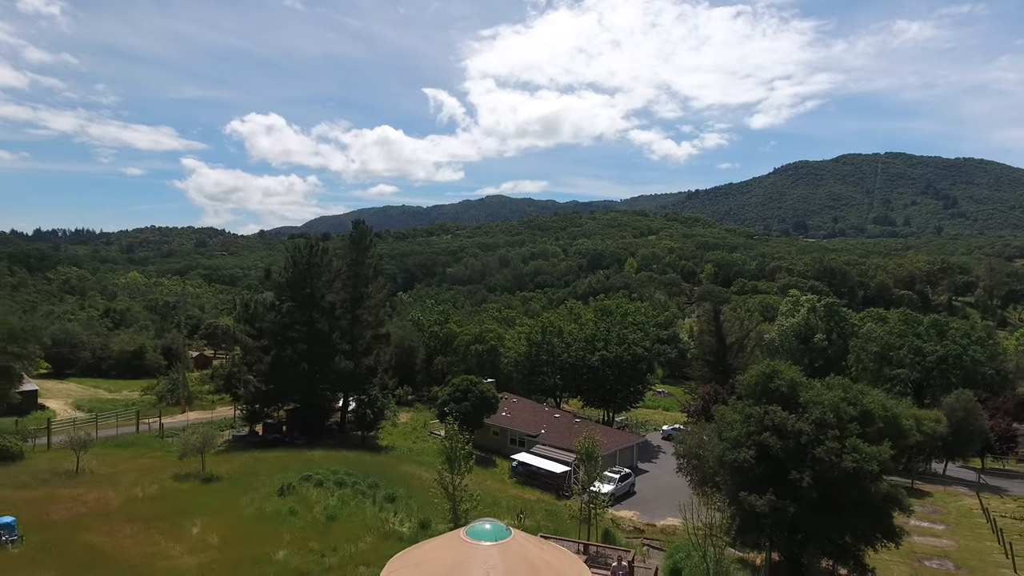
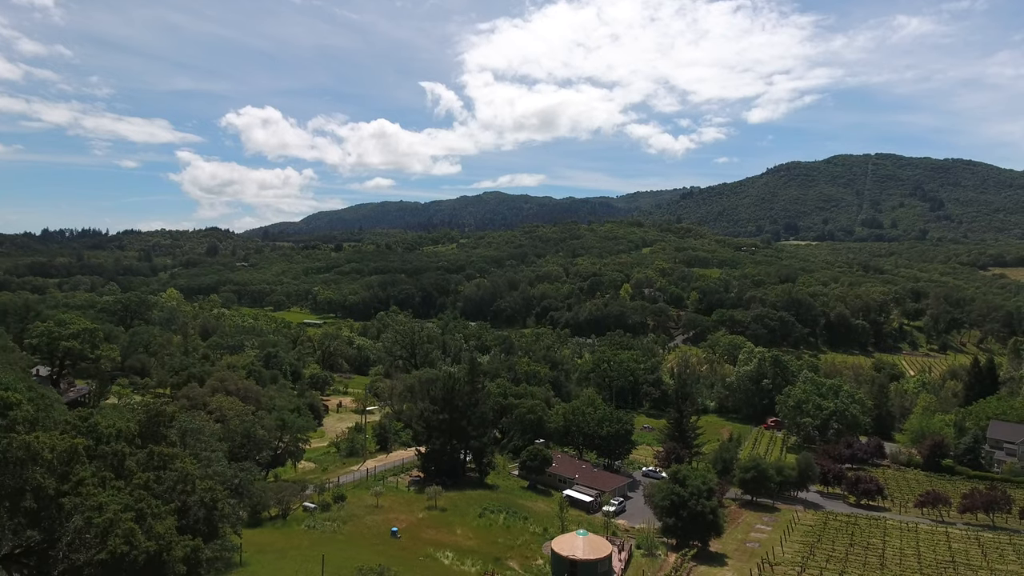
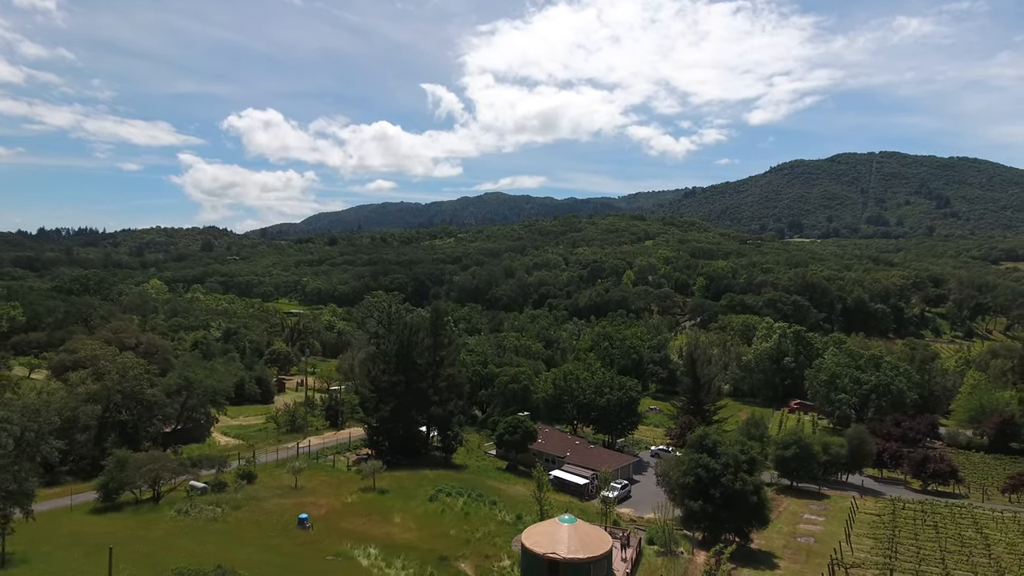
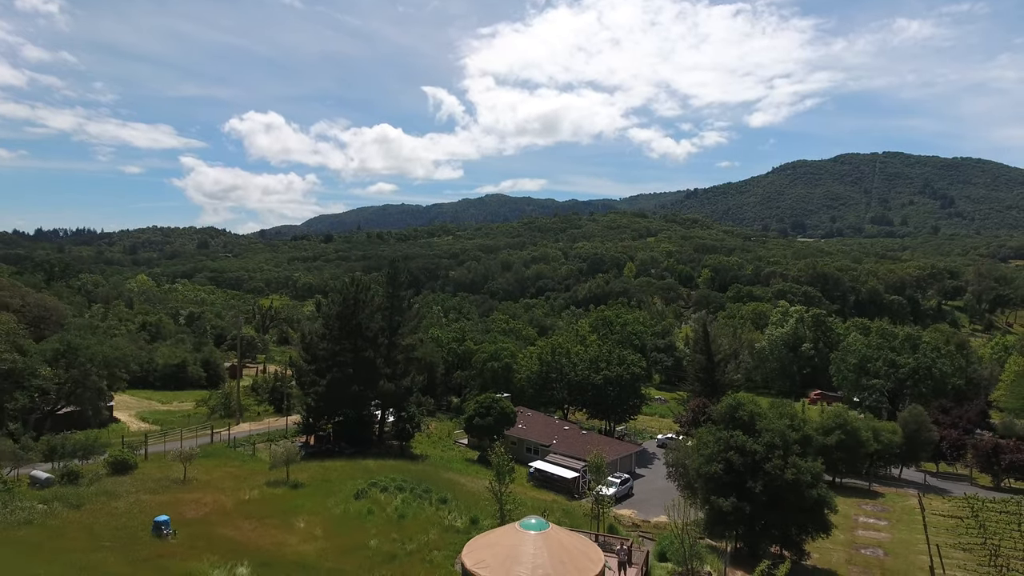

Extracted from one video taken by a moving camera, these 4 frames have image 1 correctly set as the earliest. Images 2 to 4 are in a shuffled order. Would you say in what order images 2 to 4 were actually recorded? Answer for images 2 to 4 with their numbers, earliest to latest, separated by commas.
4, 3, 2
